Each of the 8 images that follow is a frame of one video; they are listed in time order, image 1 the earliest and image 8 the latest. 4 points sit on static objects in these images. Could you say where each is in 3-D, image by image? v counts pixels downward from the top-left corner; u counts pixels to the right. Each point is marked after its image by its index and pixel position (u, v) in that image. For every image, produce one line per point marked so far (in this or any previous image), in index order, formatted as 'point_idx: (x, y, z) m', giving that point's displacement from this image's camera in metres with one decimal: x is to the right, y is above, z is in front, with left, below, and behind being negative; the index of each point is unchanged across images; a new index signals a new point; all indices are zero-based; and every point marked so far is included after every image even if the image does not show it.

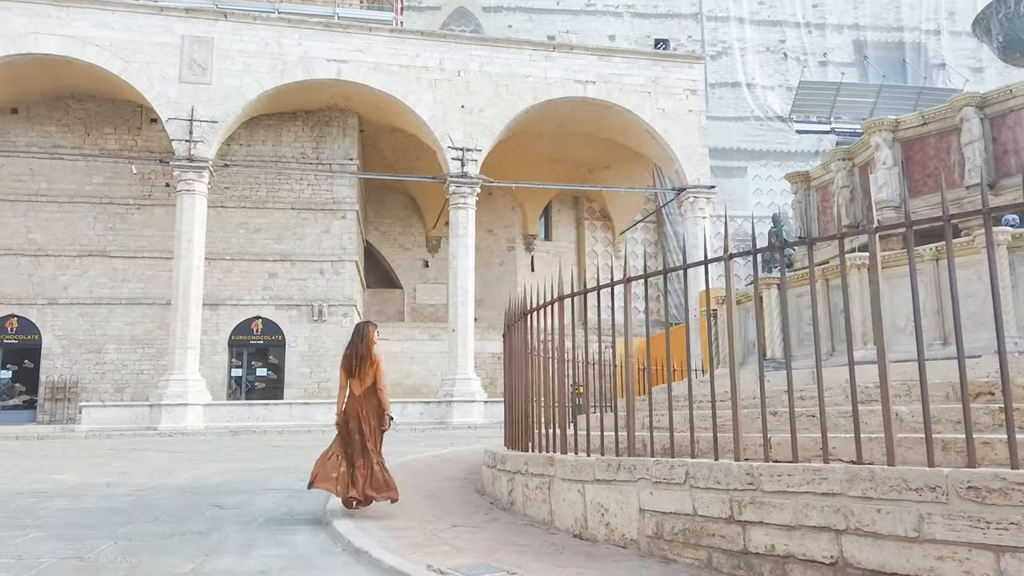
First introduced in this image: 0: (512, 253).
0: (0.0, +0.9, +20.0) m
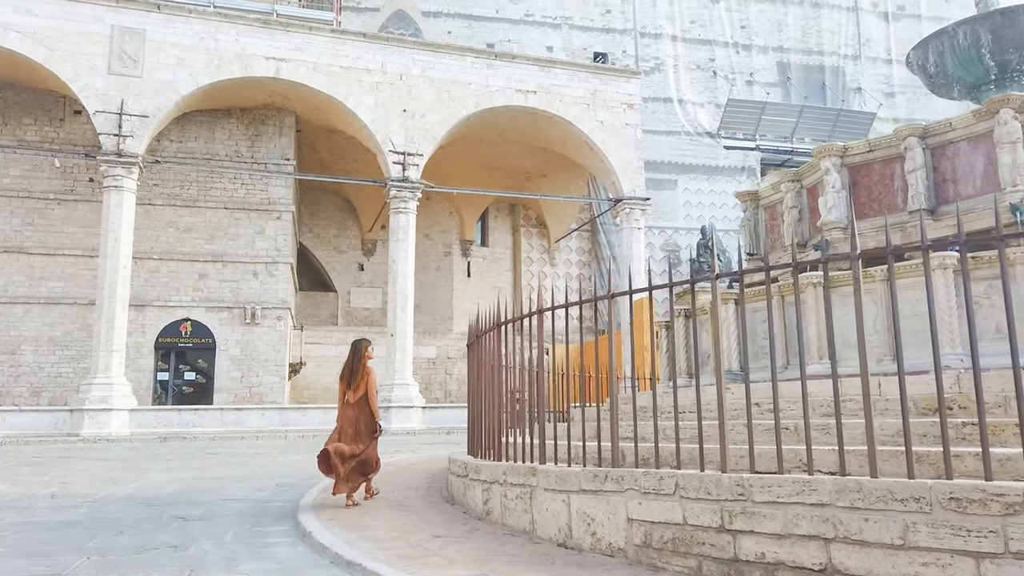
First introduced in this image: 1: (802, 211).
0: (-1.6, +0.8, +20.0) m
1: (+3.5, +0.8, +8.4) m
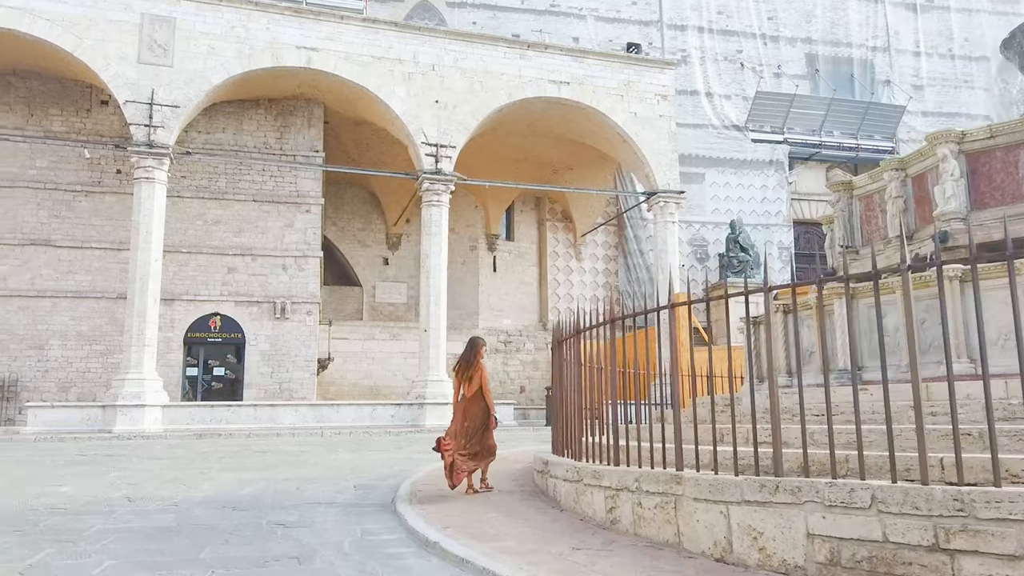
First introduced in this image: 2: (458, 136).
0: (-1.0, +0.9, +19.7) m
1: (+4.2, +0.8, +8.1) m
2: (-1.0, +2.9, +14.9) m
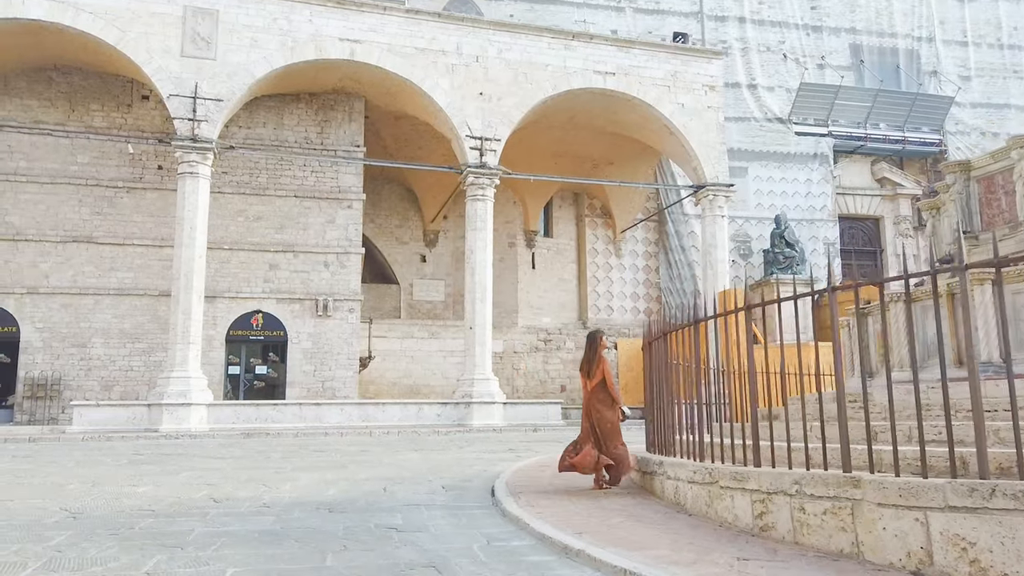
0: (0.0, +1.0, +19.4) m
1: (+4.9, +0.9, +7.7) m
2: (-0.2, +3.0, +14.6) m
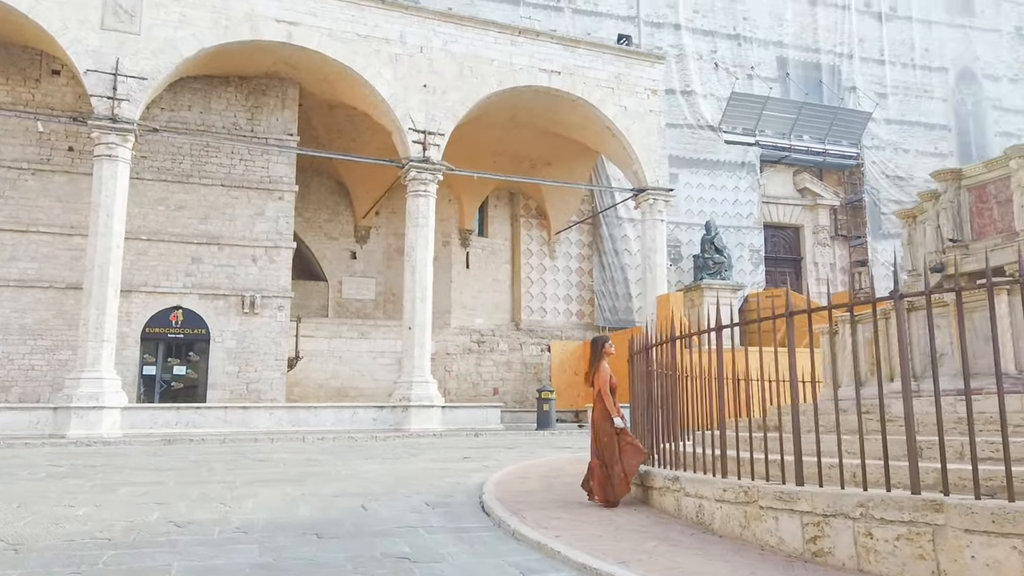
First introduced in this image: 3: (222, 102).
0: (-1.6, +1.0, +18.9) m
1: (+4.6, +0.8, +7.8) m
2: (-1.2, +3.0, +14.1) m
3: (-5.4, +3.4, +14.3) m
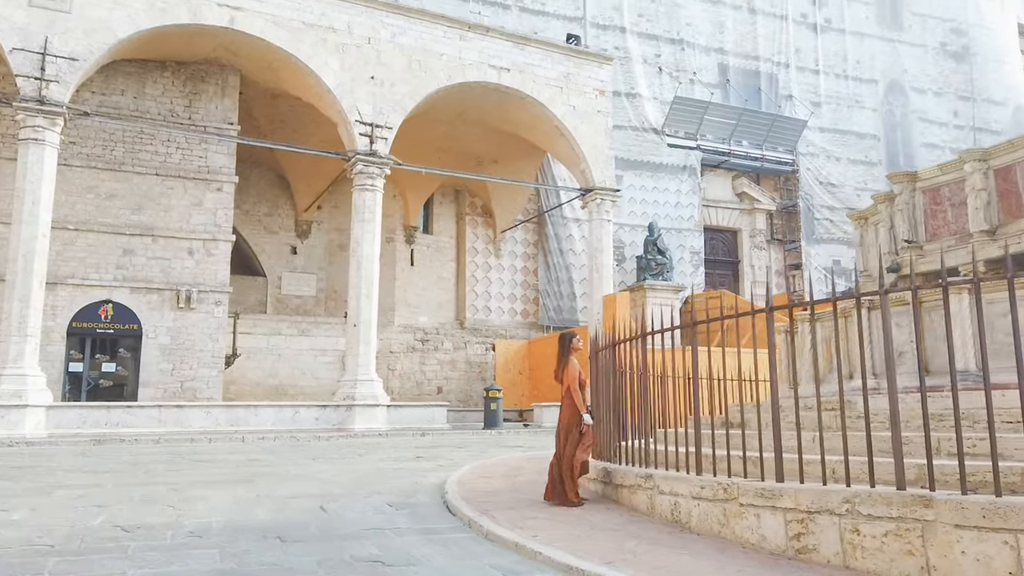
0: (-2.9, +1.0, +18.6) m
1: (+4.1, +0.8, +8.0) m
2: (-2.1, +3.0, +13.8) m
3: (-6.3, +3.5, +13.7) m
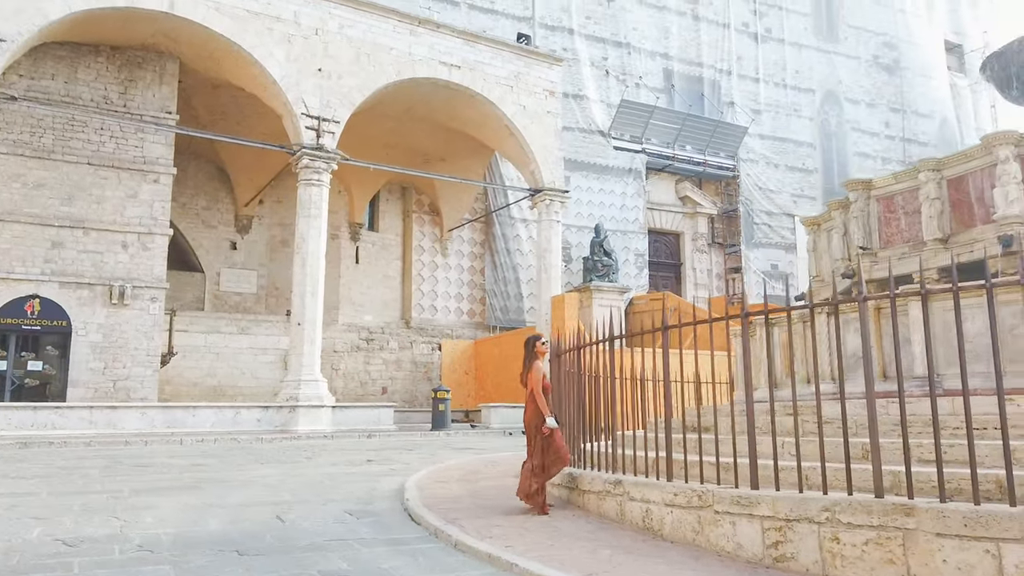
0: (-4.1, +1.1, +18.2) m
1: (+3.7, +0.8, +8.2) m
2: (-2.9, +3.1, +13.5) m
3: (-7.1, +3.6, +13.1) m
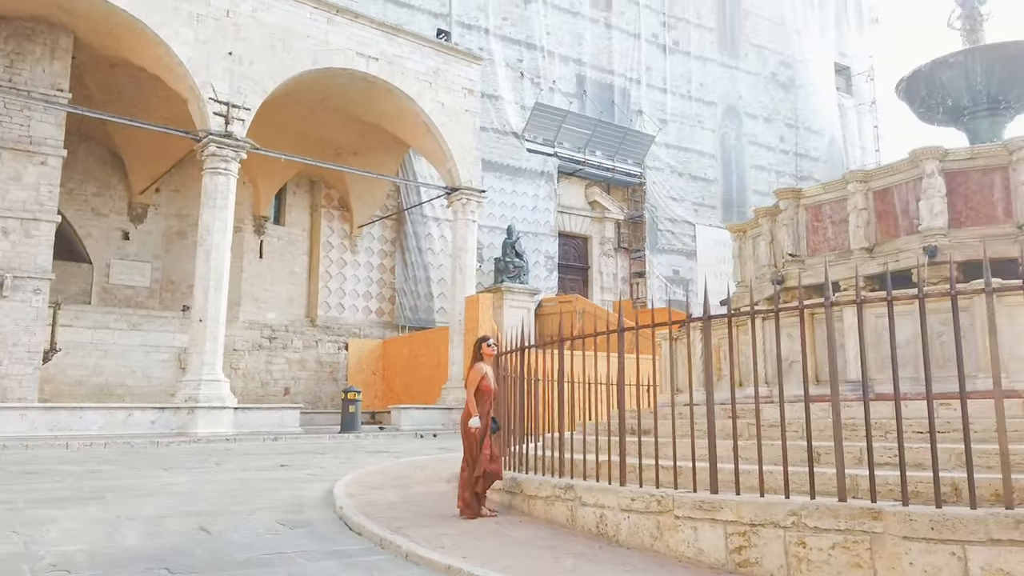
0: (-6.1, +1.2, +17.4) m
1: (+2.9, +0.7, +8.5) m
2: (-4.3, +3.2, +12.9) m
3: (-8.3, +3.8, +12.0) m
